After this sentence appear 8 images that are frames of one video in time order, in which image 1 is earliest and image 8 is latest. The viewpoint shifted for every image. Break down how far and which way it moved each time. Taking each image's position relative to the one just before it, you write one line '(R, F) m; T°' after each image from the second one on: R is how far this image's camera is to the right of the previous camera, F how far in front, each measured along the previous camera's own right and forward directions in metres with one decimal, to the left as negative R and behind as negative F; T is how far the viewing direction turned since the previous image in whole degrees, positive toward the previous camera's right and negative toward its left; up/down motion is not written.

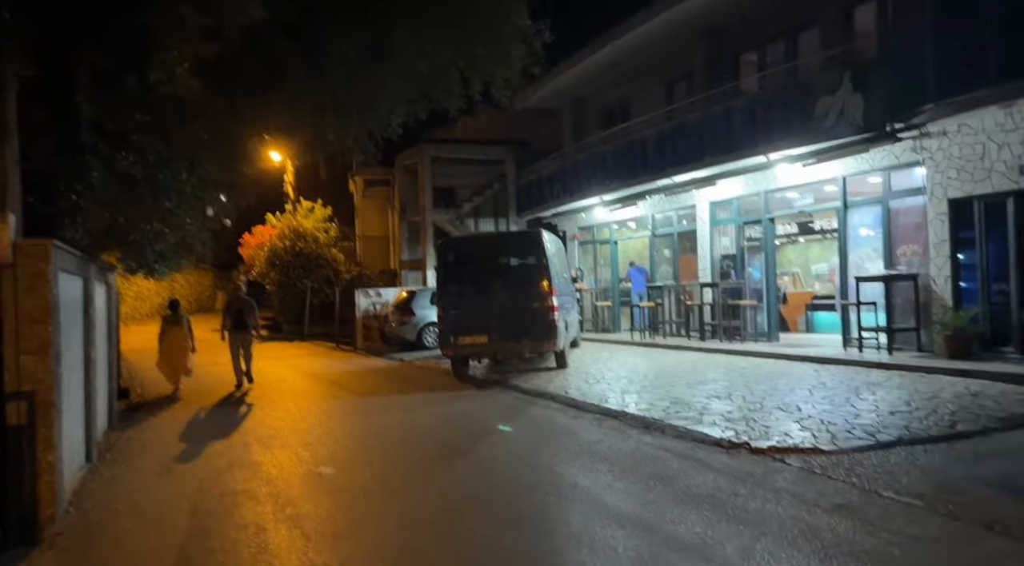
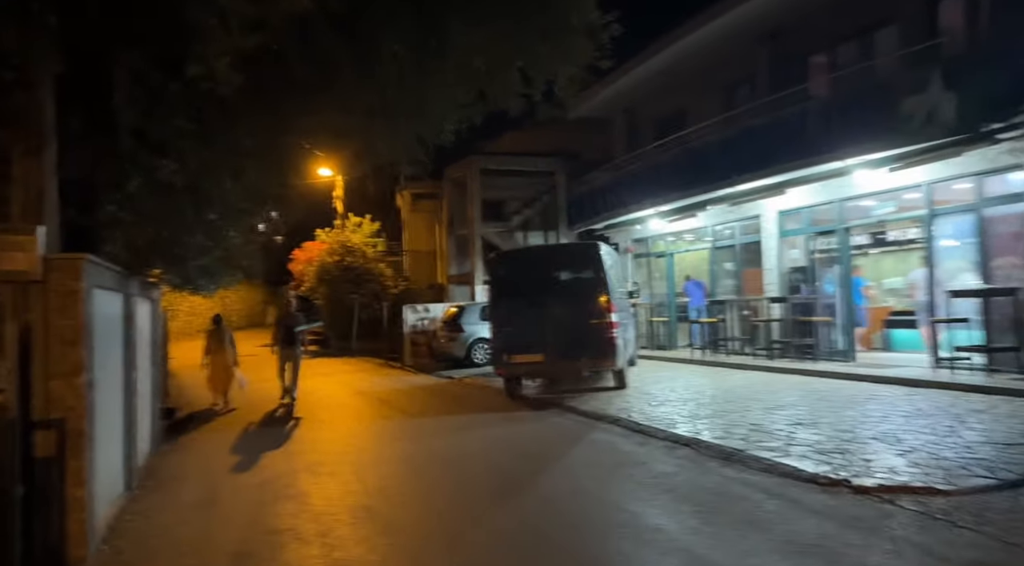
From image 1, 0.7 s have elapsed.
(-0.2, +0.7) m; -3°
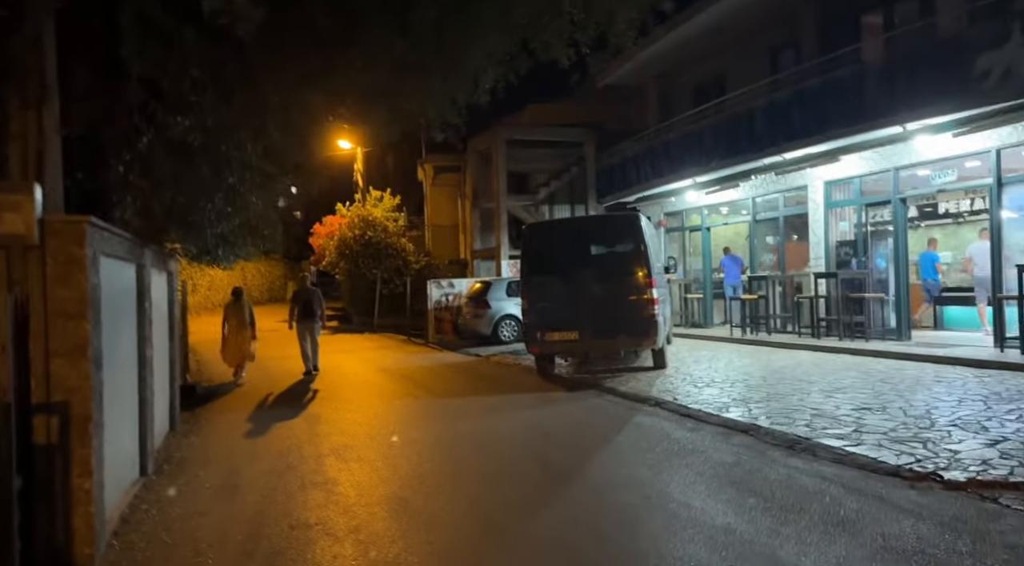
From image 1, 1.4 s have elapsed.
(-0.3, +0.7) m; -1°
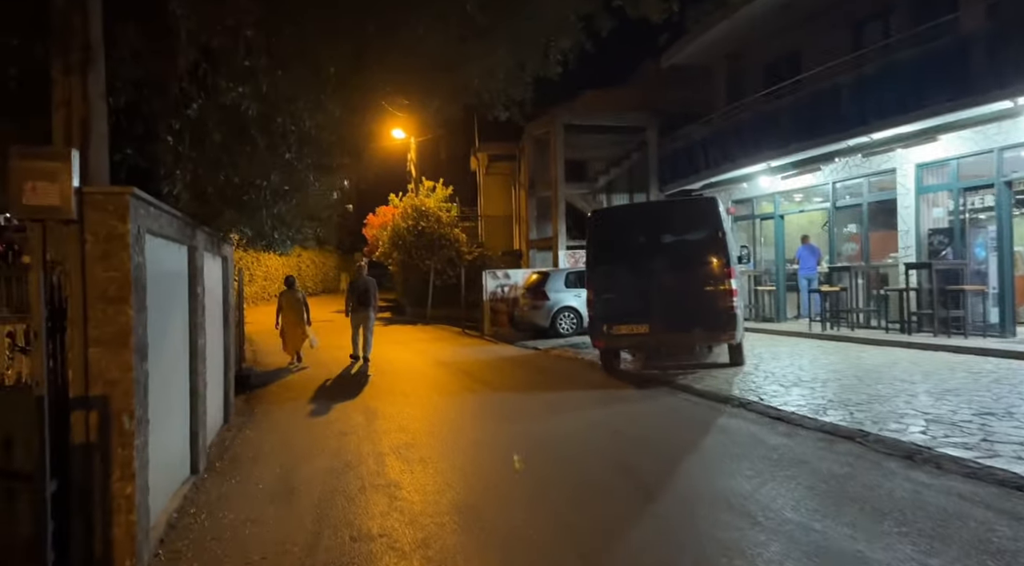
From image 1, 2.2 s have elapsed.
(-0.3, +0.7) m; -4°
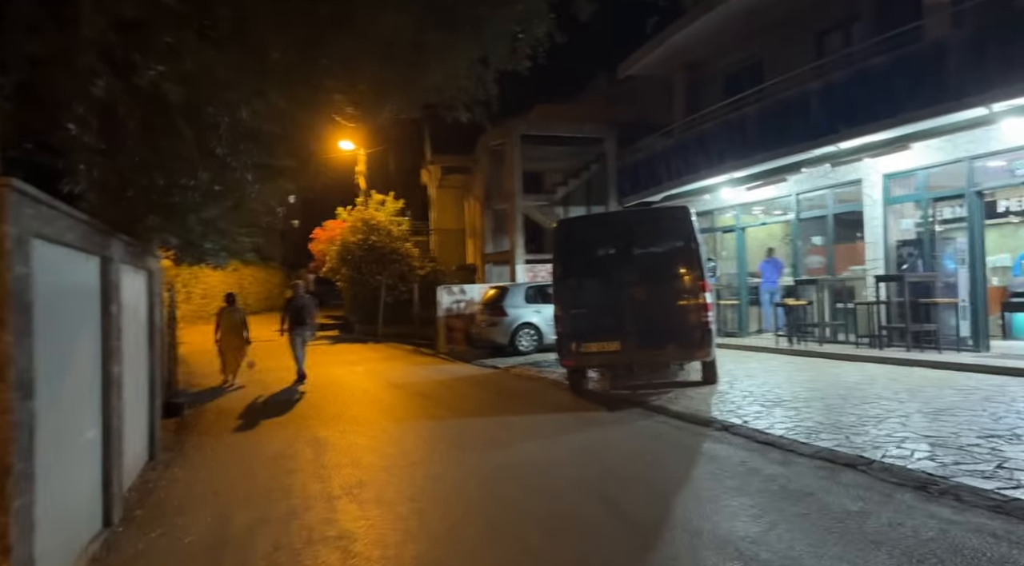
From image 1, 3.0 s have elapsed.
(-0.2, +0.8) m; +4°
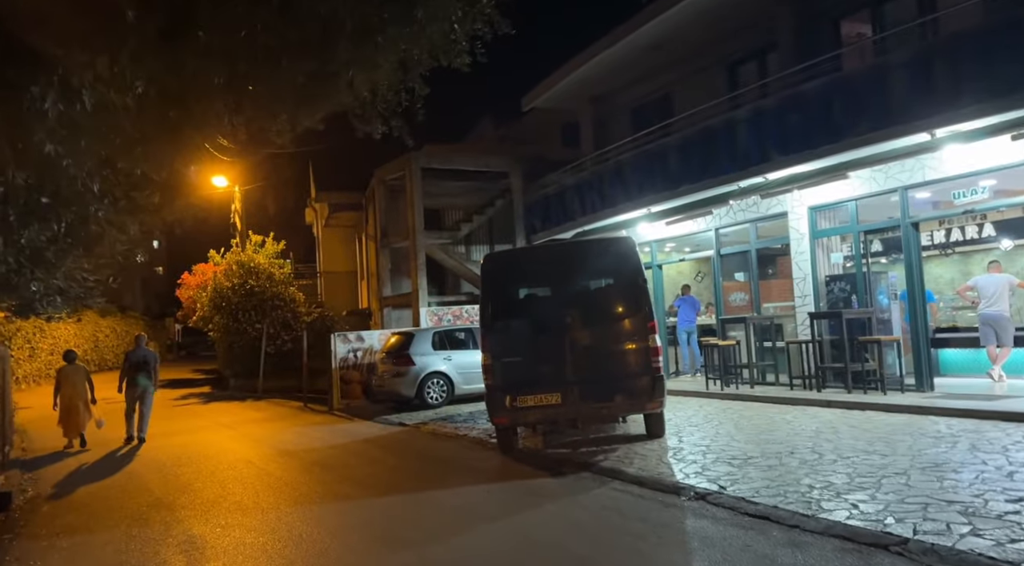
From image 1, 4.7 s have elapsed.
(-0.5, +1.5) m; +9°
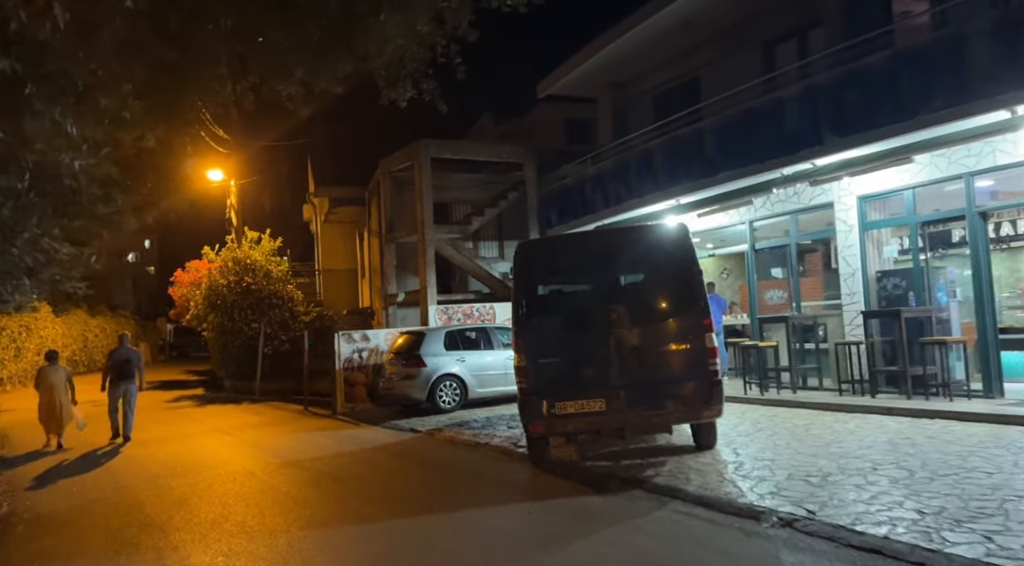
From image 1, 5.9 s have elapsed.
(-0.5, +1.0) m; +1°
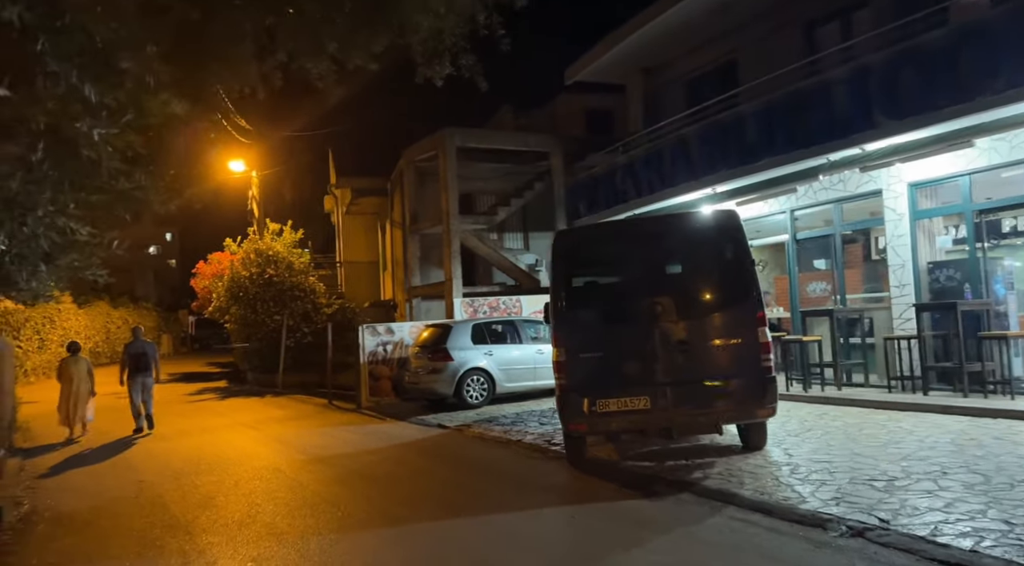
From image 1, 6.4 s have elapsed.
(-0.2, +0.4) m; -1°
